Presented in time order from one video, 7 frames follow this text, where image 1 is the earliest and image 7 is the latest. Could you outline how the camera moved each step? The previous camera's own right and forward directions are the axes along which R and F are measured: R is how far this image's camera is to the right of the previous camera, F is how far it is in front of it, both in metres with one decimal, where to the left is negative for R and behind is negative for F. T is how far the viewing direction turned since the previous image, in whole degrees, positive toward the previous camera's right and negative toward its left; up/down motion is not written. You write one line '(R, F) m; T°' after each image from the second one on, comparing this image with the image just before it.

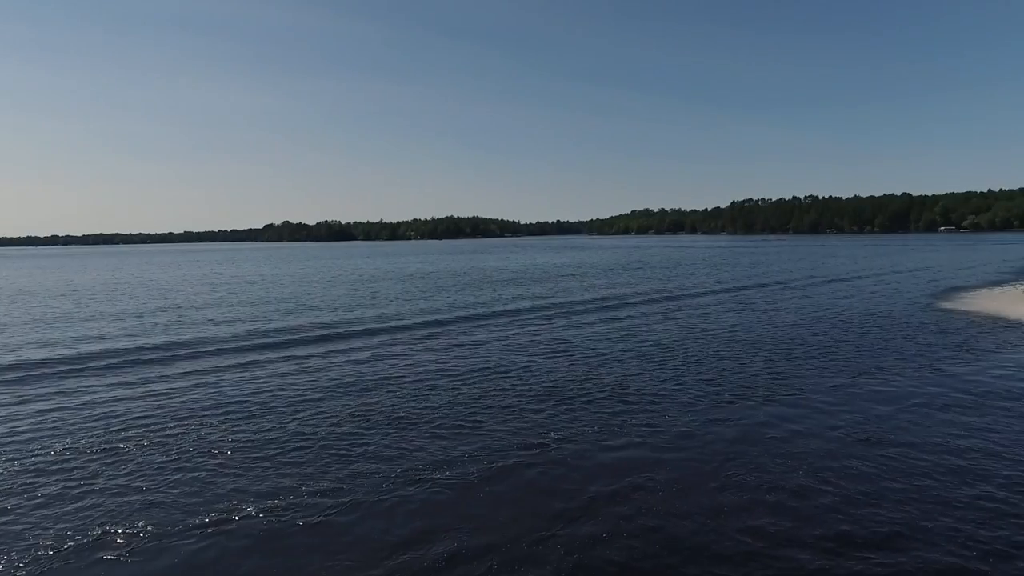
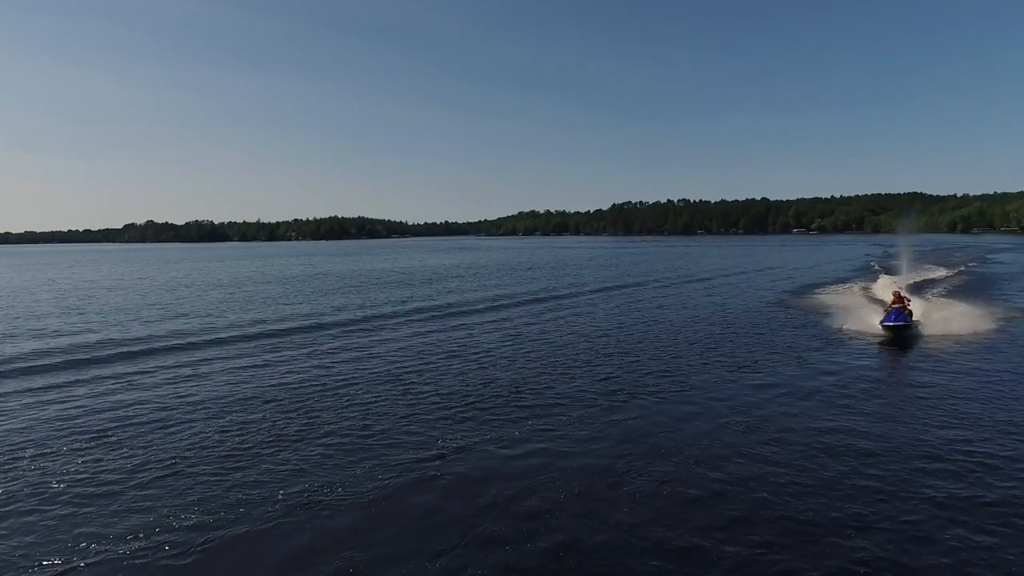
(-0.1, +0.3) m; +11°
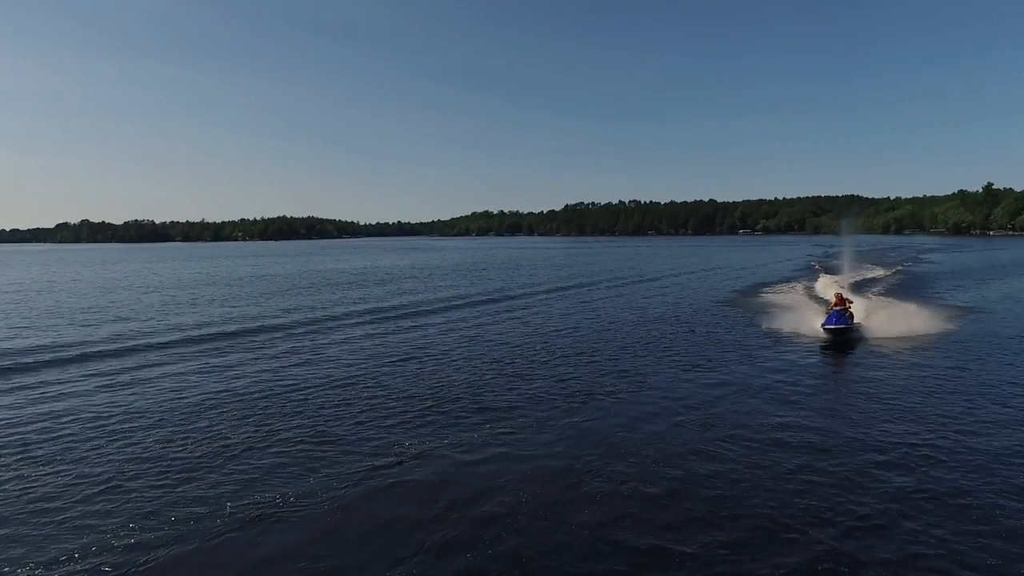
(-0.1, +0.1) m; +4°
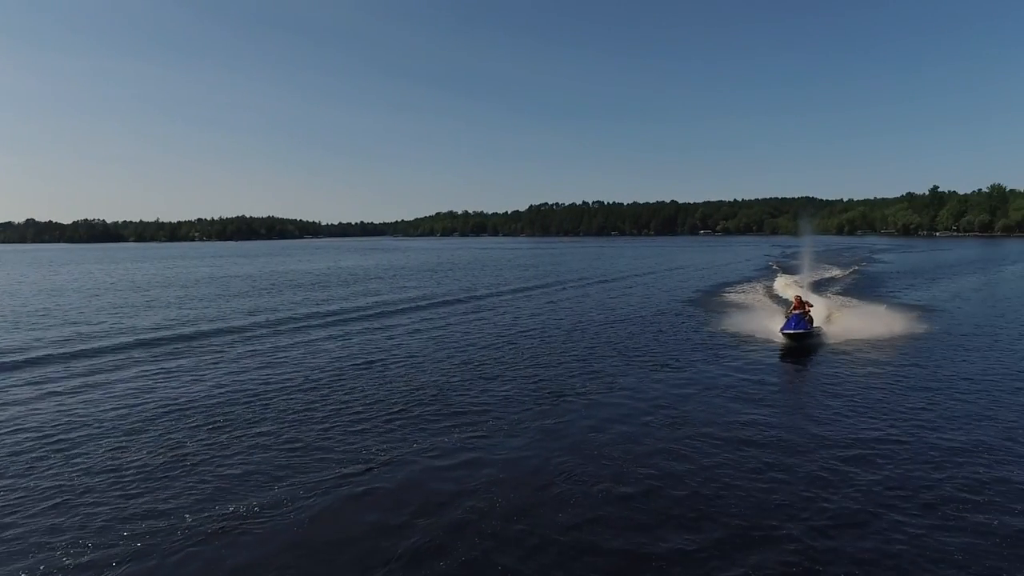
(-0.1, +0.1) m; +3°
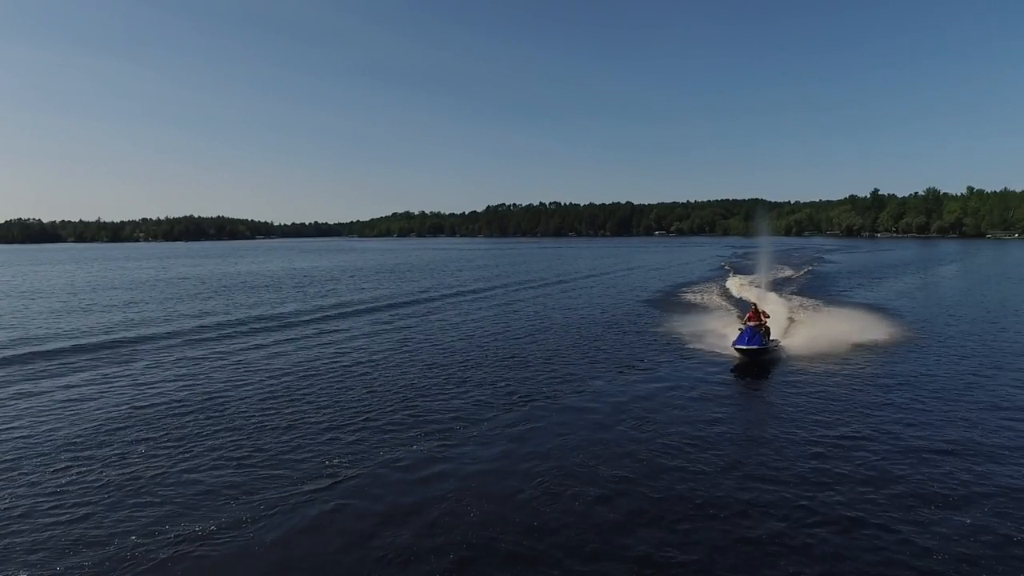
(-0.2, +0.3) m; +4°
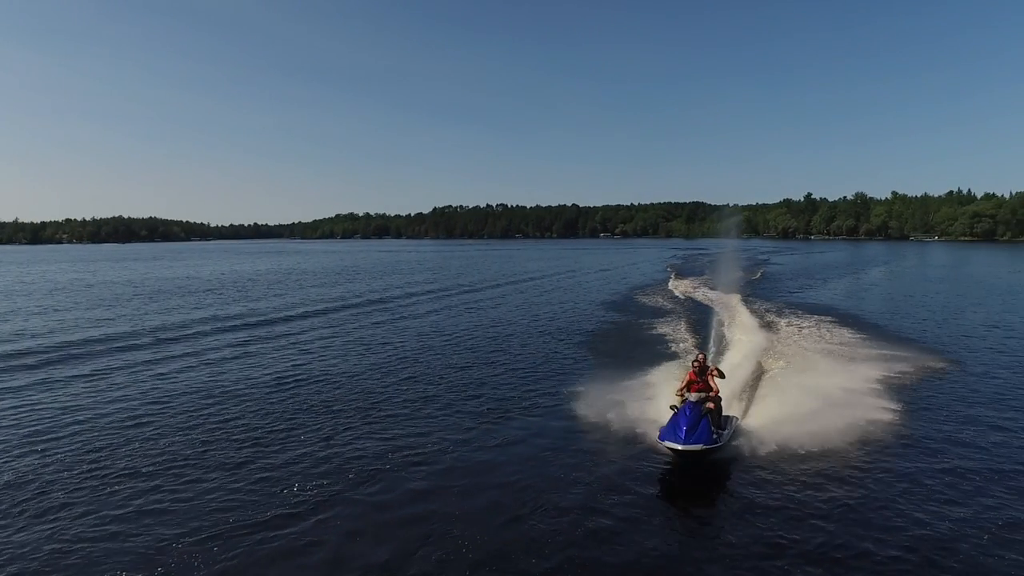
(-0.7, +0.5) m; +5°
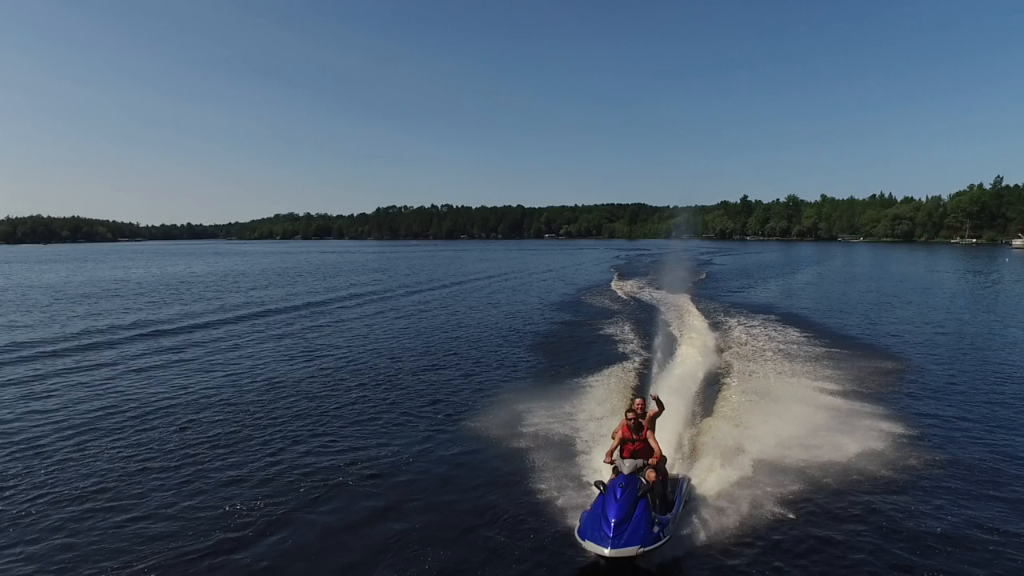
(-0.2, +0.3) m; +5°
